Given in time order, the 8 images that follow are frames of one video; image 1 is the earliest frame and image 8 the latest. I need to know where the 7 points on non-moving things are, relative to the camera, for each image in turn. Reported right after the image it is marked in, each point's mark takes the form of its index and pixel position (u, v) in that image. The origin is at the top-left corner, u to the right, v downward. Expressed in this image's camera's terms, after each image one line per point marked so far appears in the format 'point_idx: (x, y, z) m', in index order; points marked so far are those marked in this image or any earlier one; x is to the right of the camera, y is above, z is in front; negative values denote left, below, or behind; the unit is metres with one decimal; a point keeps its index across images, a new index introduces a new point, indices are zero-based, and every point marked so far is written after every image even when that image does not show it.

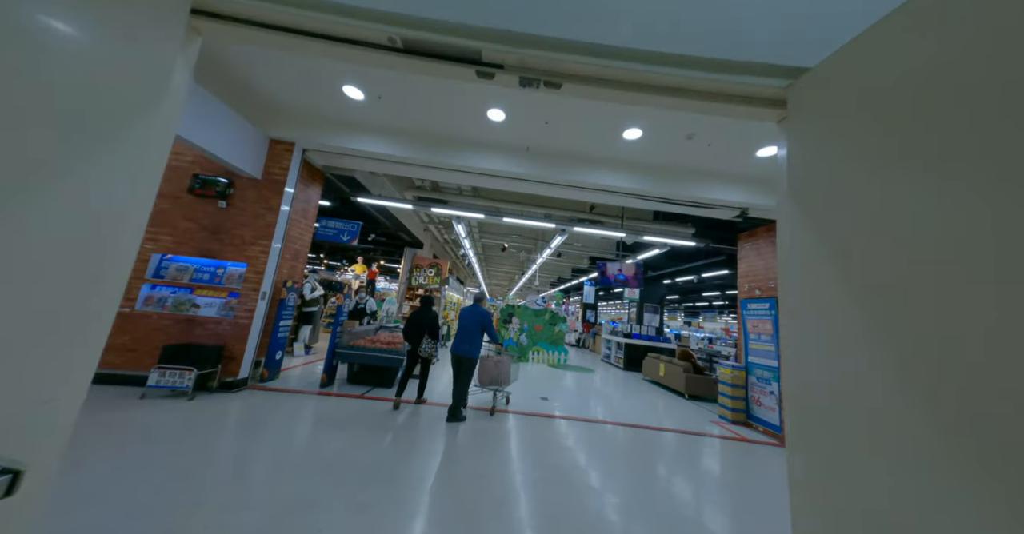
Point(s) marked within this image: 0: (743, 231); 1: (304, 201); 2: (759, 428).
0: (+3.8, +0.6, +5.3) m
1: (-2.7, +0.9, +4.3) m
2: (+3.6, -2.3, +4.7) m
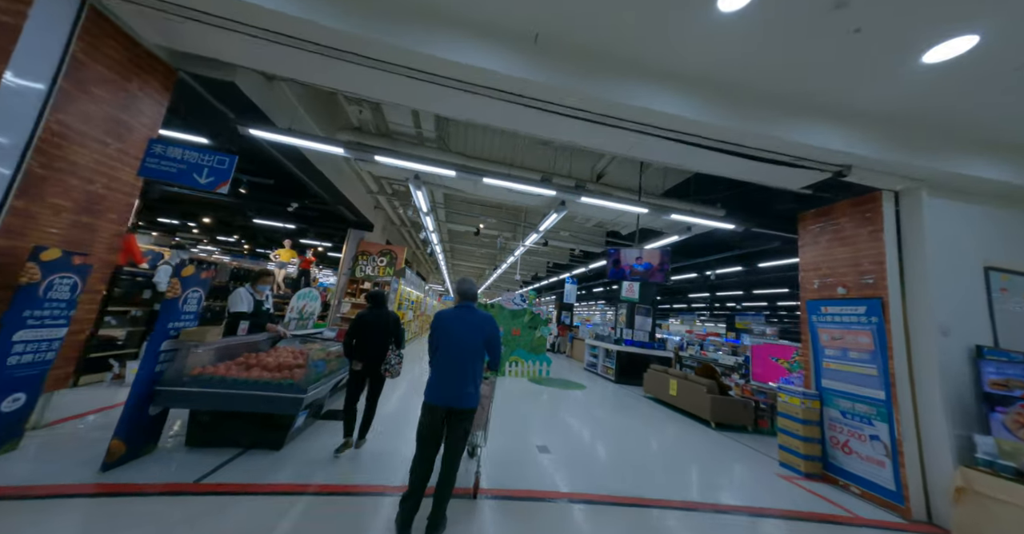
0: (+3.6, +0.7, +3.9) m
1: (-2.8, +1.1, +2.3) m
2: (+3.4, -2.2, +3.3) m
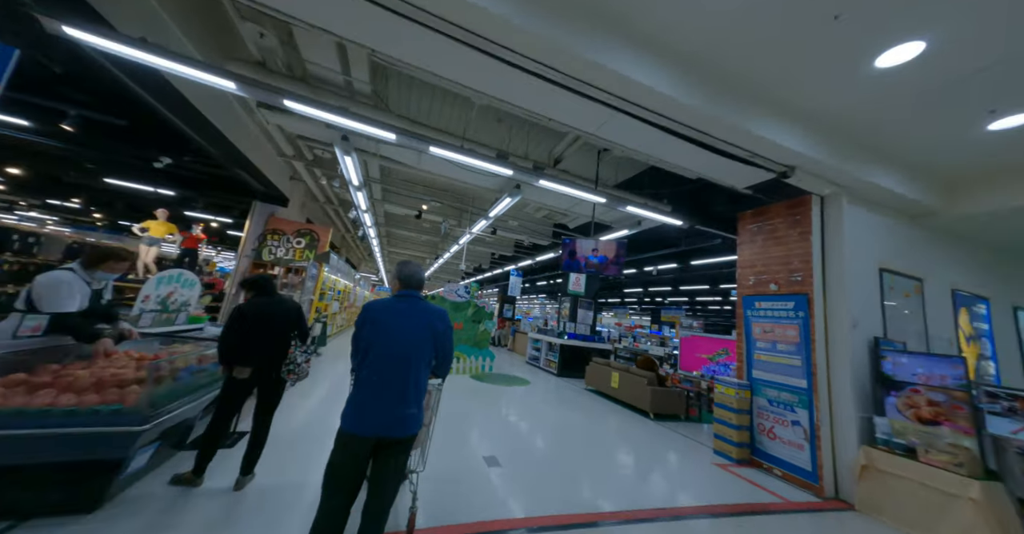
0: (+3.0, +0.7, +4.1) m
1: (-3.0, +1.3, +1.3) m
2: (+2.8, -2.2, +3.6) m
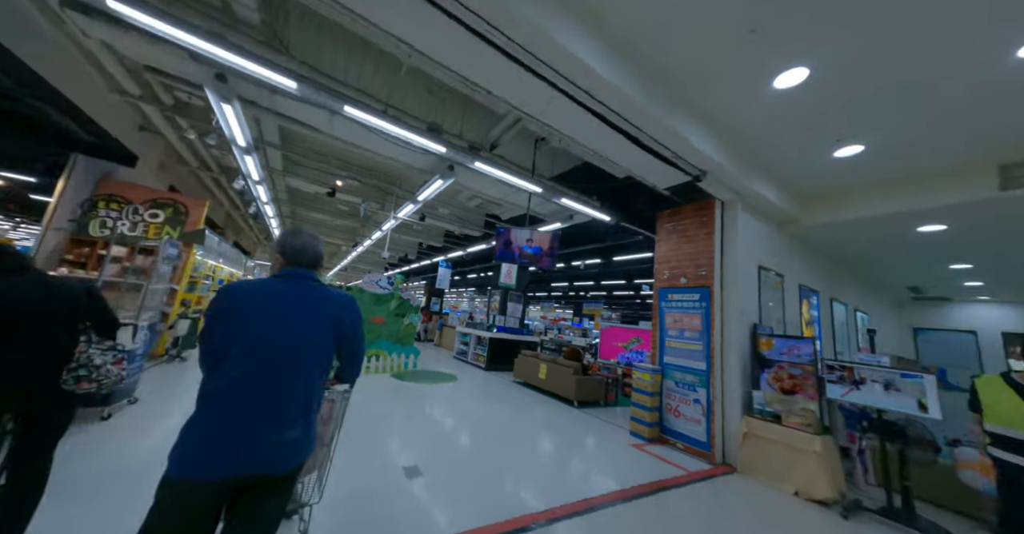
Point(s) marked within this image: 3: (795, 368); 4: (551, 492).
0: (+2.1, +0.8, +4.5) m
1: (-3.1, +1.4, +0.5) m
2: (+2.0, -2.1, +4.0) m
3: (+3.0, -1.1, +3.5) m
4: (+0.4, -2.2, +3.3) m
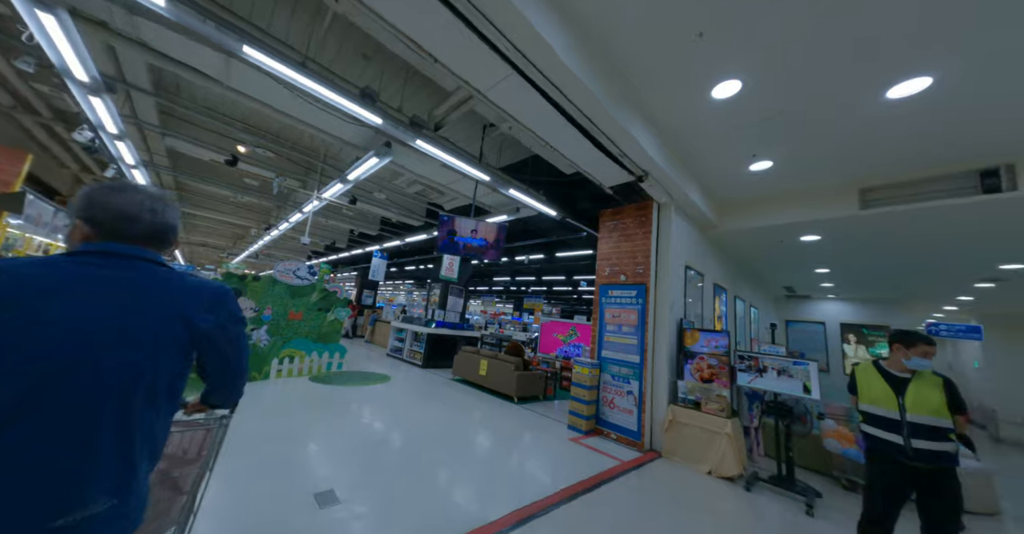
0: (+1.3, +0.8, +4.6) m
1: (-3.0, +1.5, -0.3) m
2: (+1.2, -2.1, +4.1) m
3: (+2.4, -1.1, +3.8) m
4: (-0.2, -2.1, +3.1) m
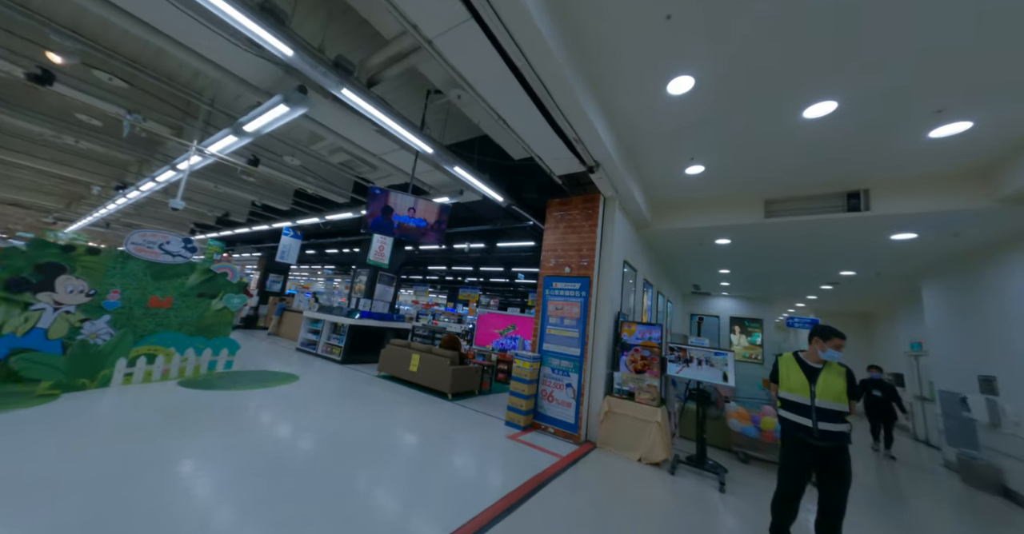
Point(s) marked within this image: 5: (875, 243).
0: (+0.6, +0.9, +4.5) m
1: (-2.7, +1.7, -1.2) m
2: (+0.4, -2.0, +4.1) m
3: (+1.6, -1.0, +4.0) m
4: (-0.8, -2.0, +2.8) m
5: (+5.4, +0.4, +4.9) m
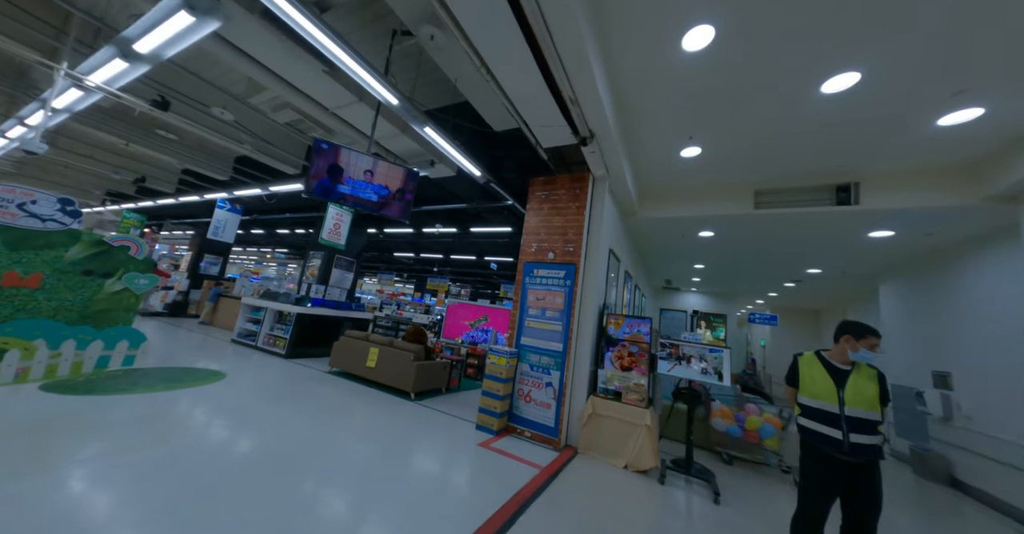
0: (+0.3, +1.1, +4.1) m
1: (-2.3, +1.8, -2.0) m
2: (+0.1, -1.8, +3.7) m
3: (+1.4, -0.9, +3.7) m
4: (-1.0, -1.8, +2.3) m
5: (+5.0, +0.4, +4.9) m
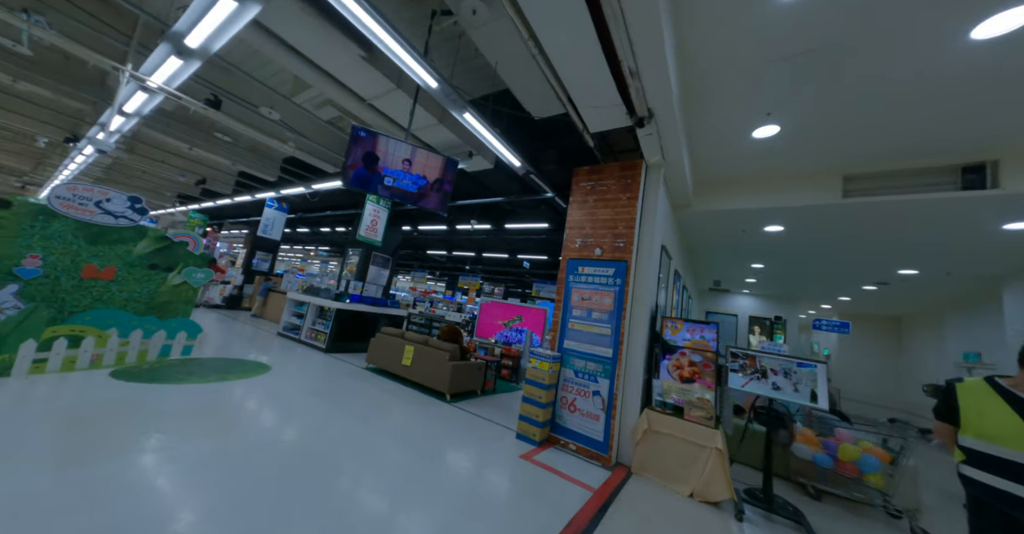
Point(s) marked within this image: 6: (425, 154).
0: (+0.8, +1.1, +3.7) m
1: (-2.4, +1.8, -2.0) m
2: (+0.6, -1.8, +3.3) m
3: (+1.8, -0.9, +3.2) m
4: (-0.7, -1.8, +2.0) m
5: (+5.6, +0.4, +4.0) m
6: (-0.9, +1.1, +3.3) m
